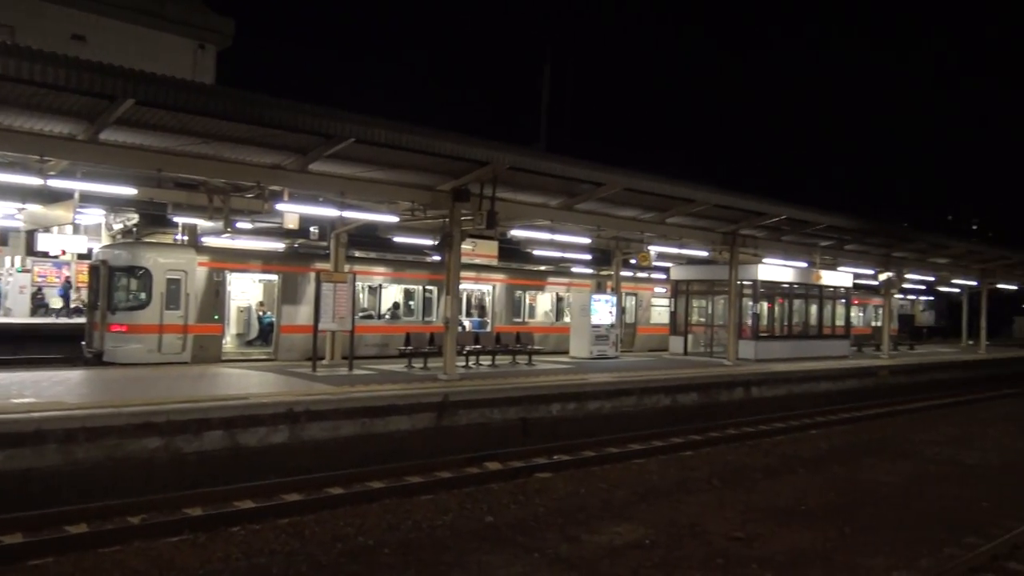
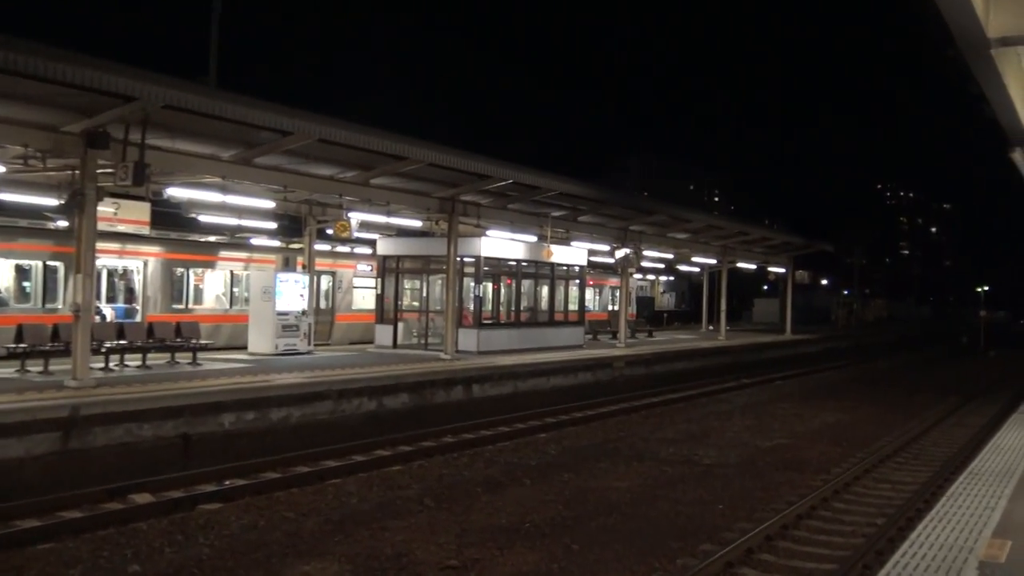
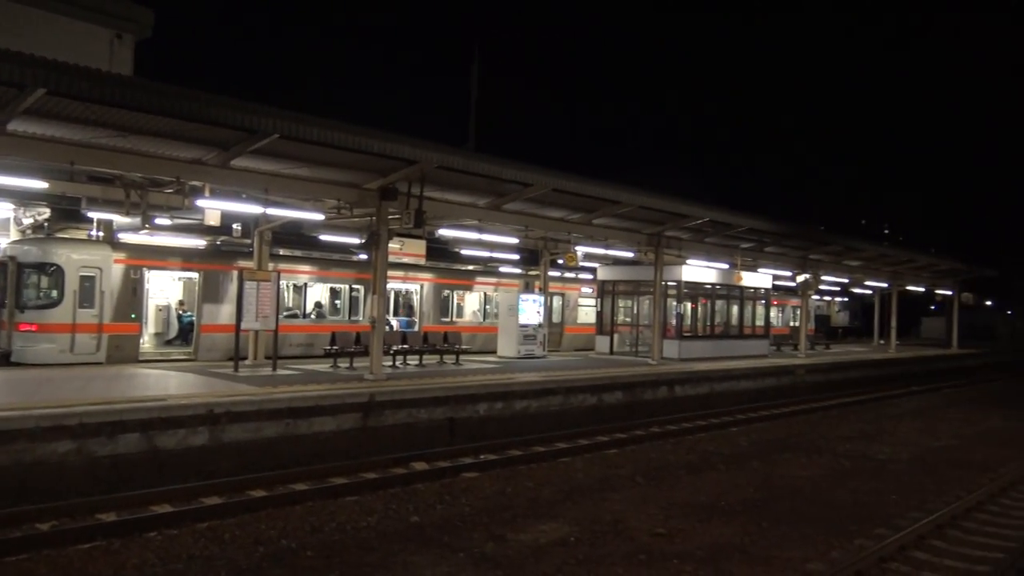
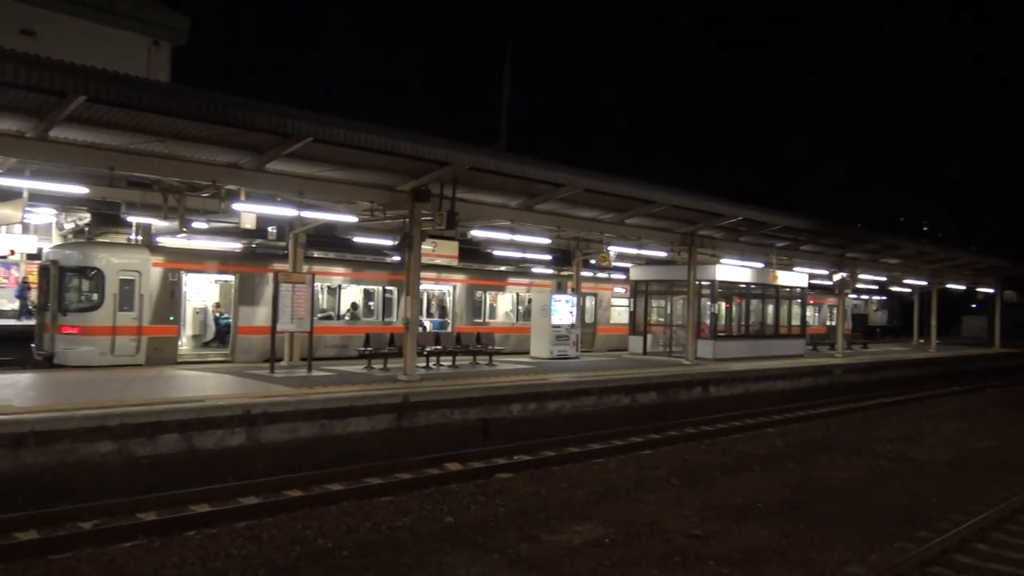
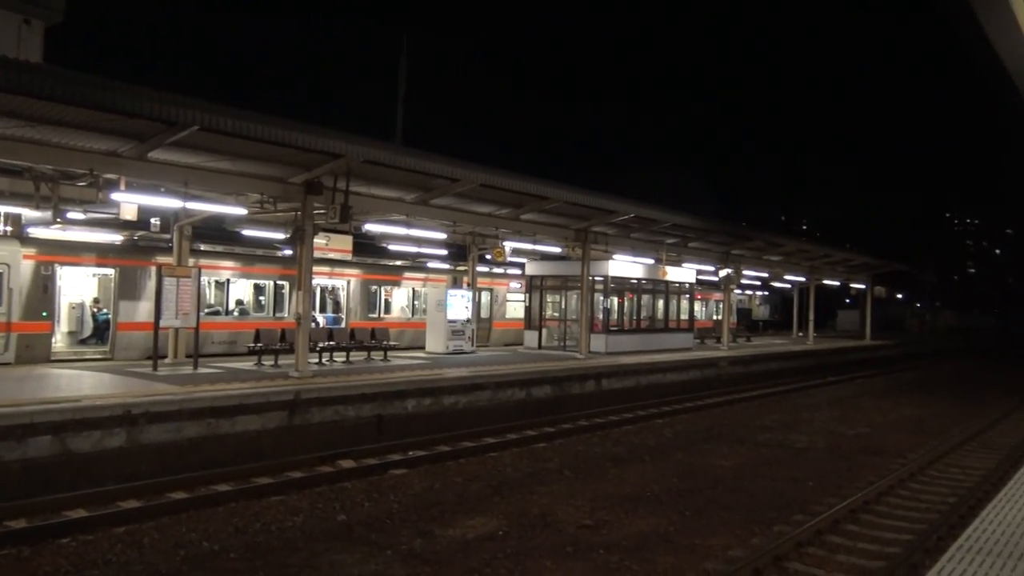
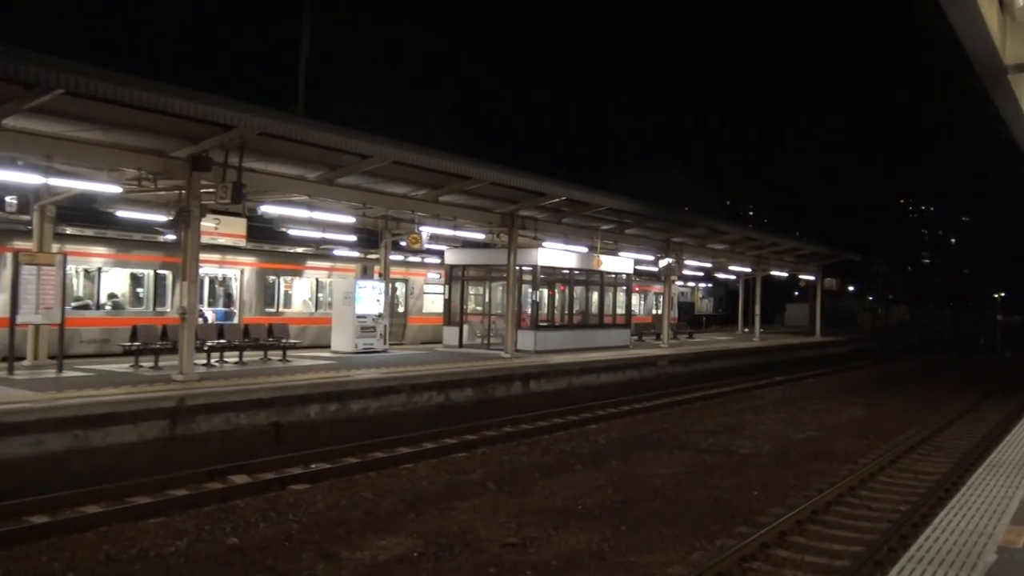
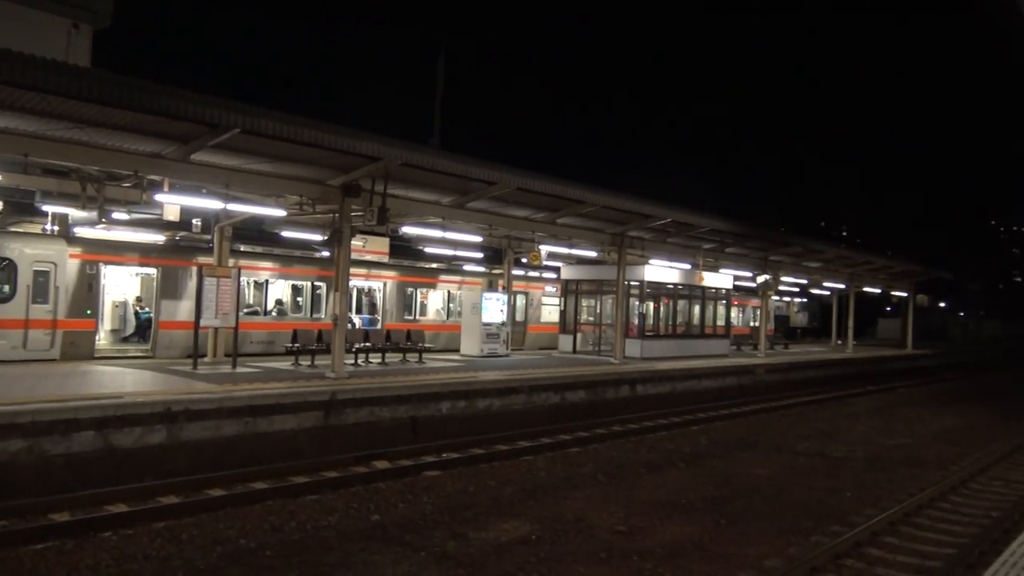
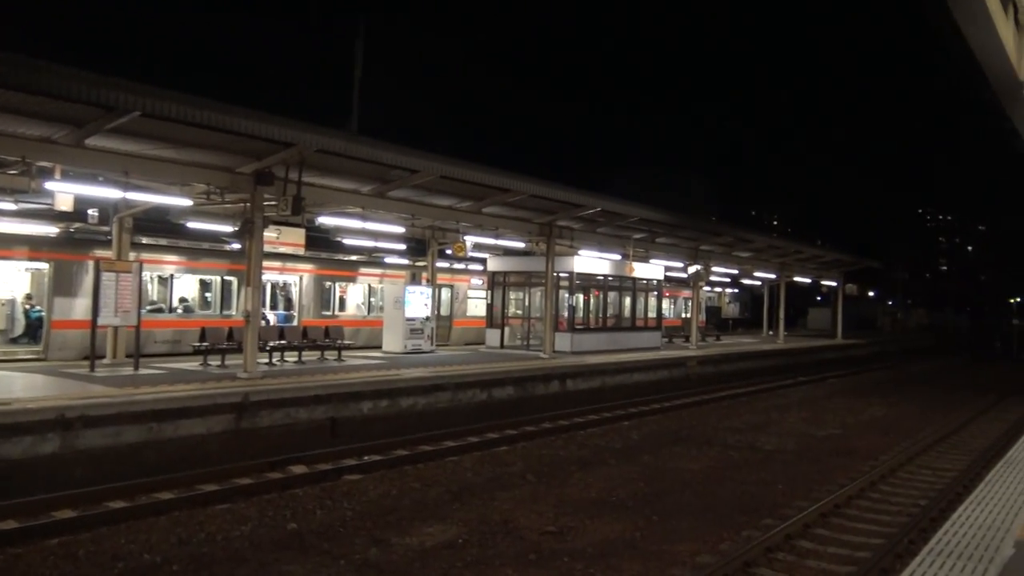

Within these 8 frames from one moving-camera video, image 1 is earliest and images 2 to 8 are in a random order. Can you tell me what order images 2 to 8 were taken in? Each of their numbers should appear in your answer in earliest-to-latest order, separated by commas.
4, 3, 7, 5, 8, 6, 2
